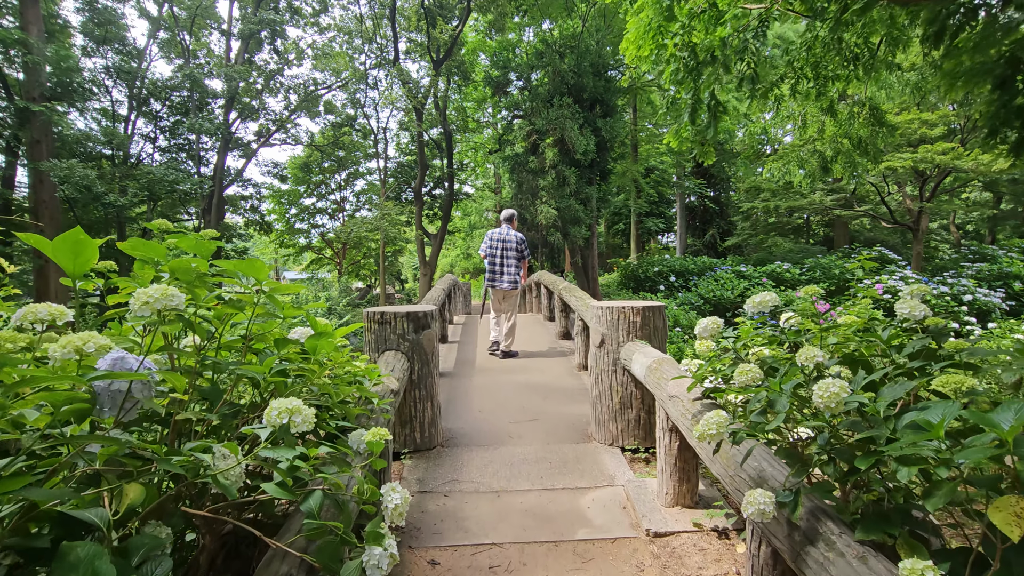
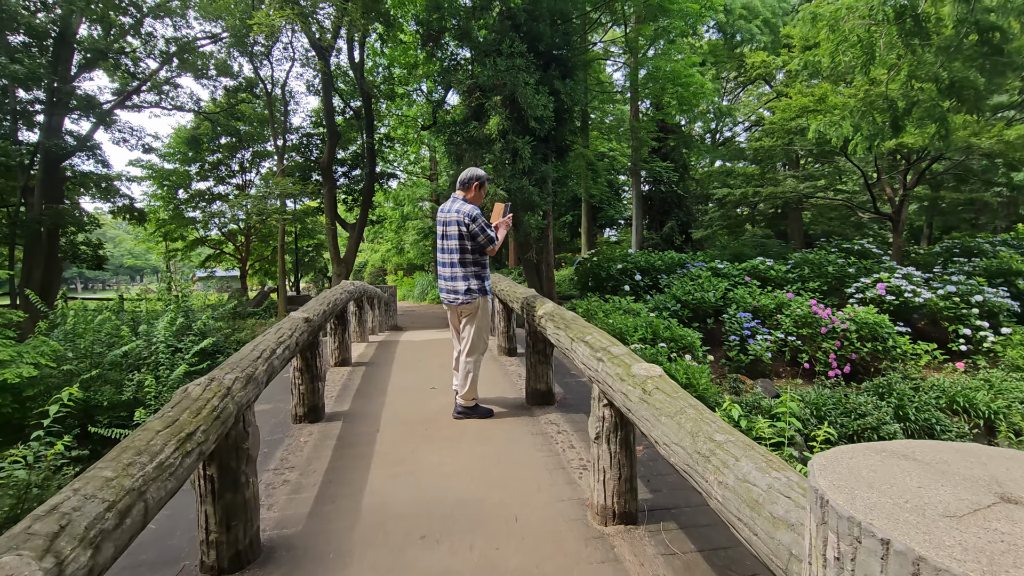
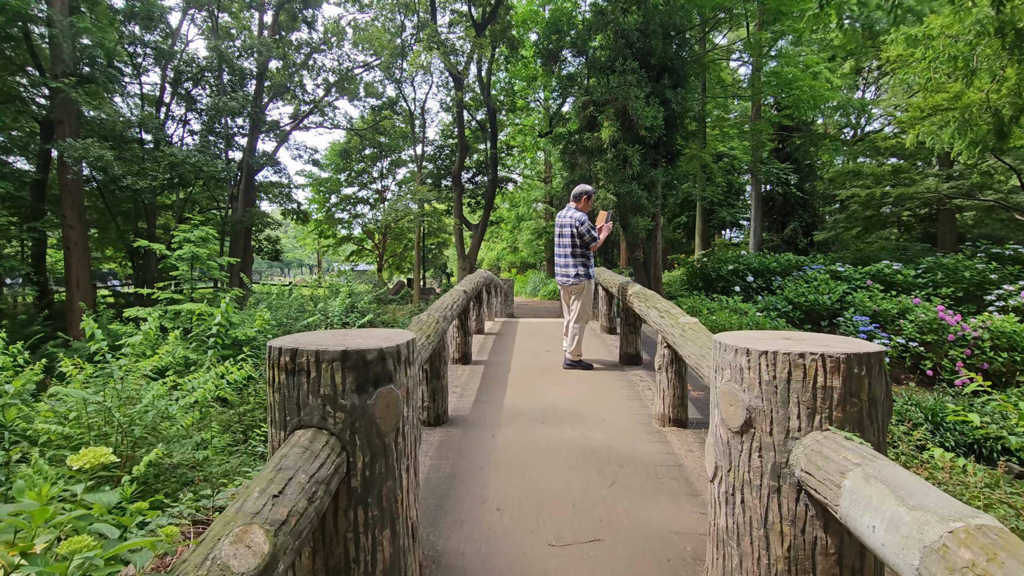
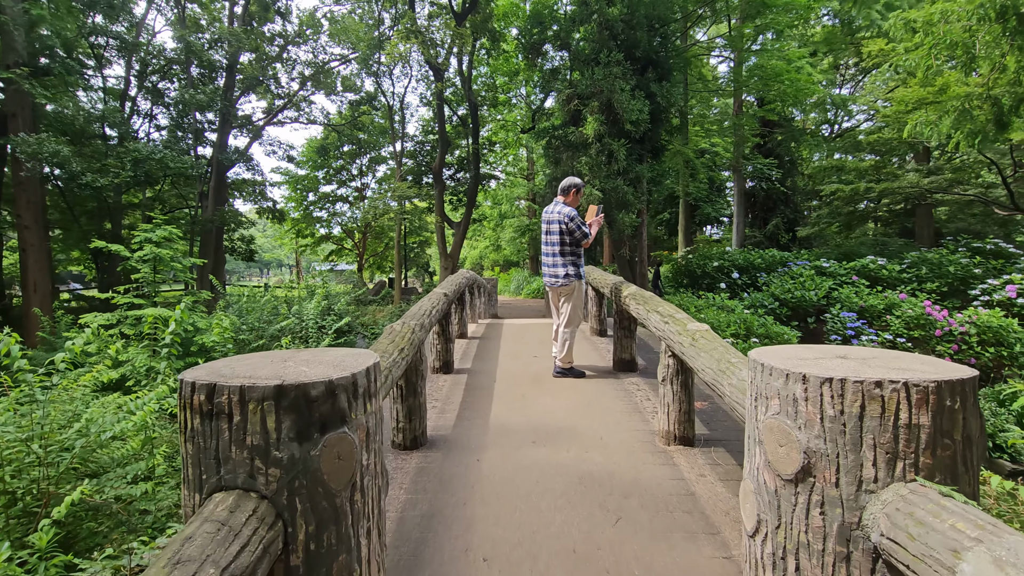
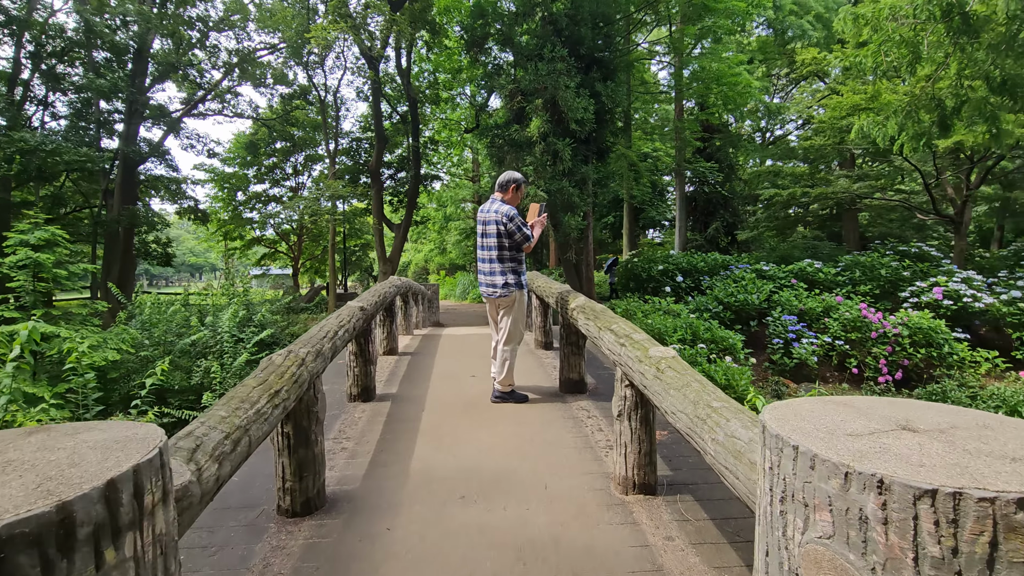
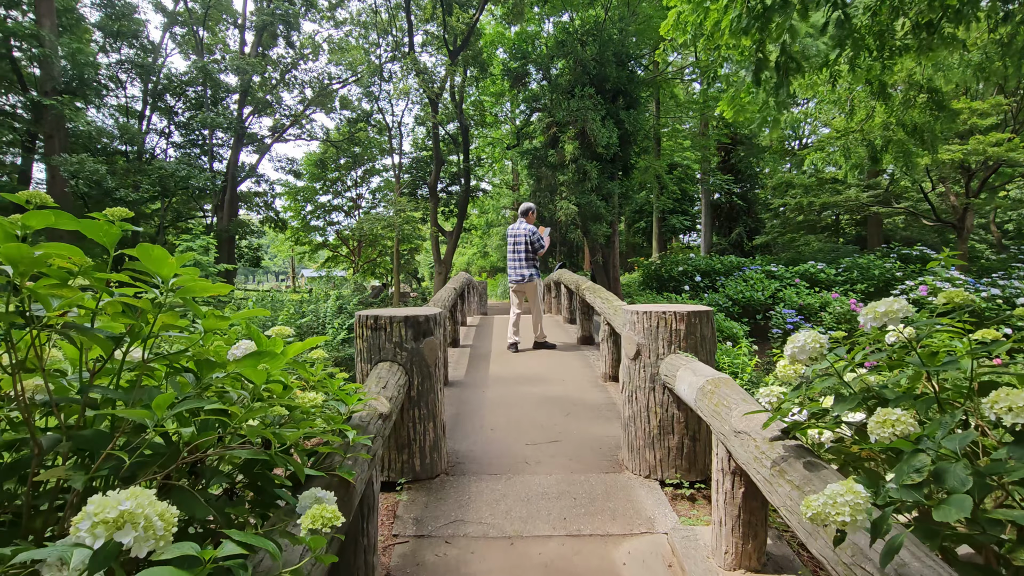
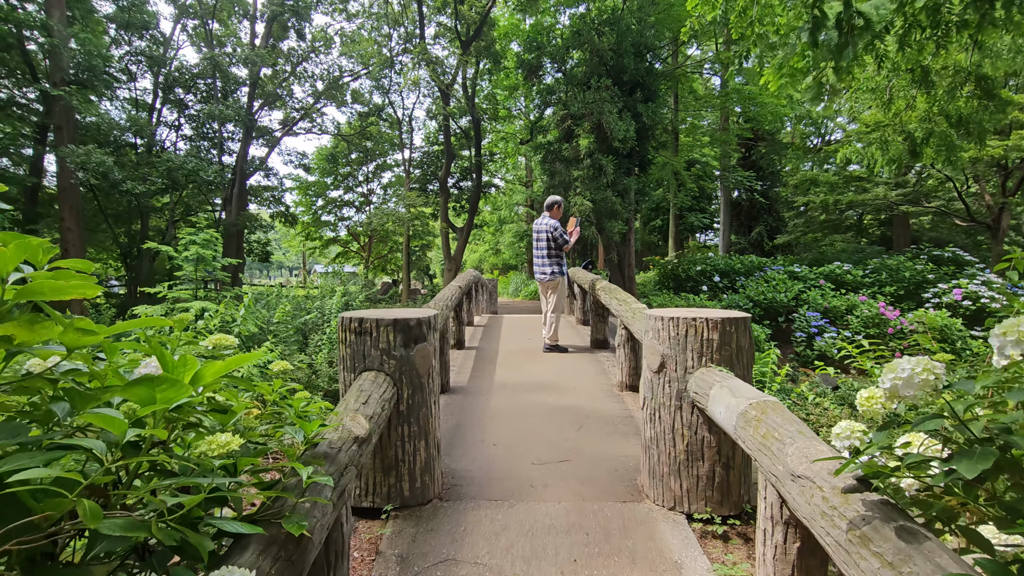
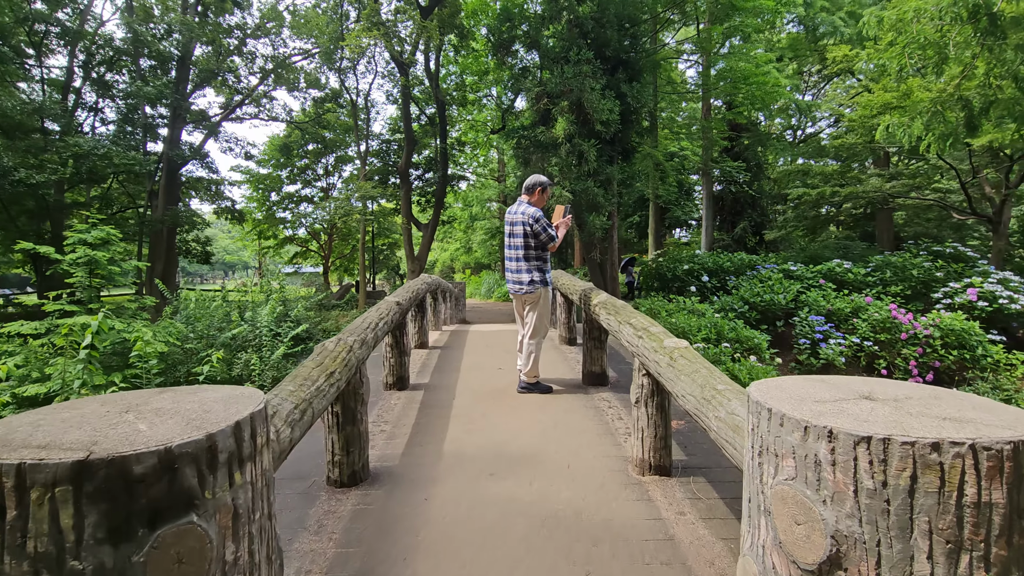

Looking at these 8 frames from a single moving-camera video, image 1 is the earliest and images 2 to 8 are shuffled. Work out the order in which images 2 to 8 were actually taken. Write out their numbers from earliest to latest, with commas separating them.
6, 7, 3, 4, 8, 5, 2
